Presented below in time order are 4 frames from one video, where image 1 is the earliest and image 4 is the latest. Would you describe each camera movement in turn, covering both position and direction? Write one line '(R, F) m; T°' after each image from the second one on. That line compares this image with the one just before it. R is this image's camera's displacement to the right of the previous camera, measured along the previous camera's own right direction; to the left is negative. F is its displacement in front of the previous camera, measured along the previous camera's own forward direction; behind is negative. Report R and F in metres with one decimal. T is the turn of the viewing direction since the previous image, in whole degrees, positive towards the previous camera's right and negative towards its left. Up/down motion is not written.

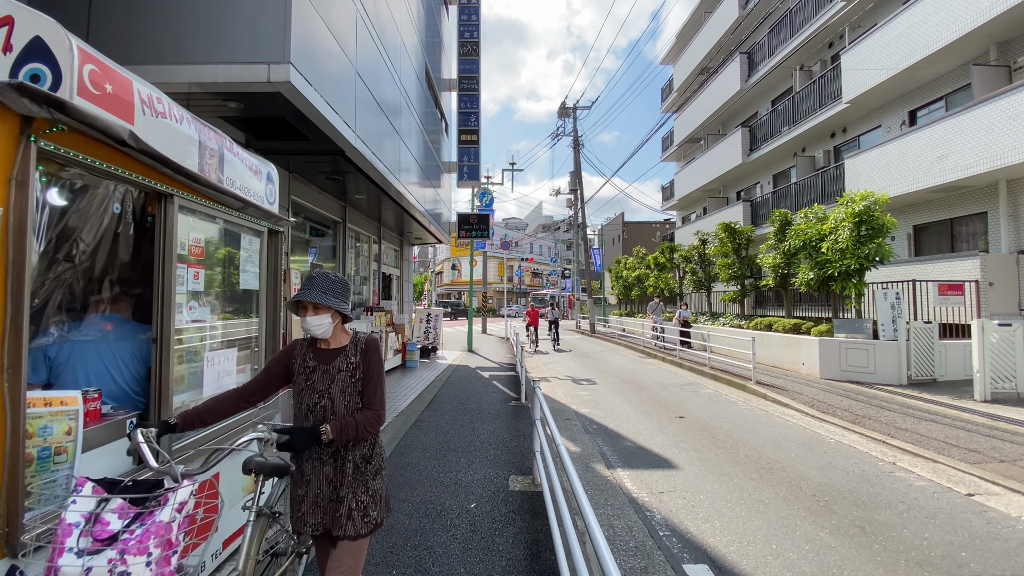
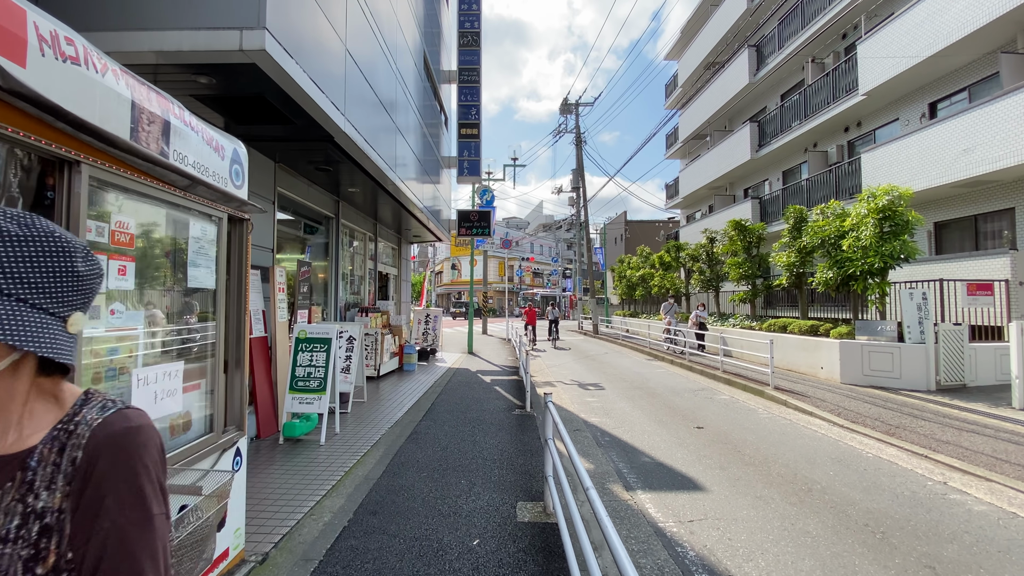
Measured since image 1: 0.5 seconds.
(-0.1, +0.6) m; 0°
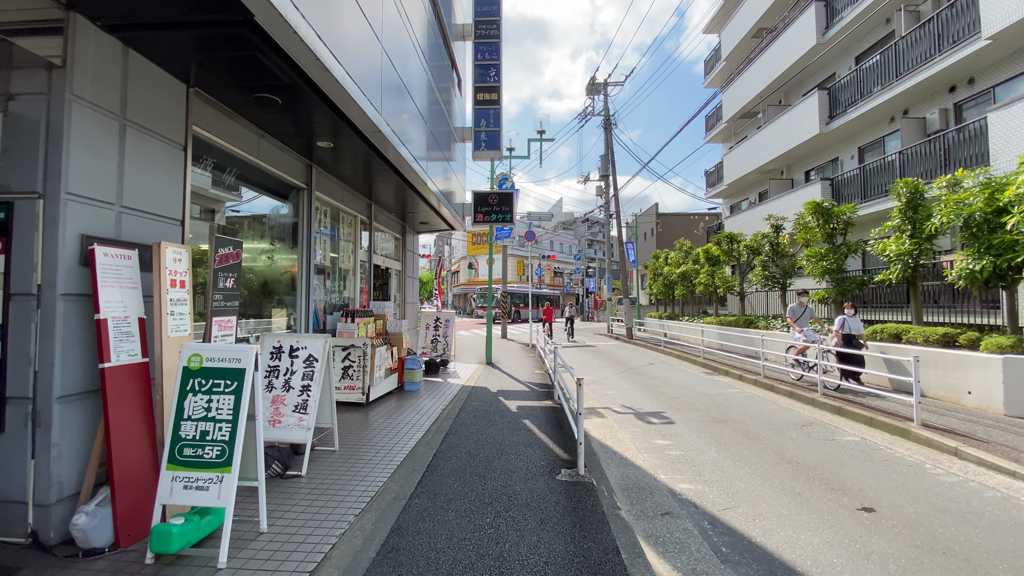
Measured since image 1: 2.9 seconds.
(-0.3, +2.5) m; -2°
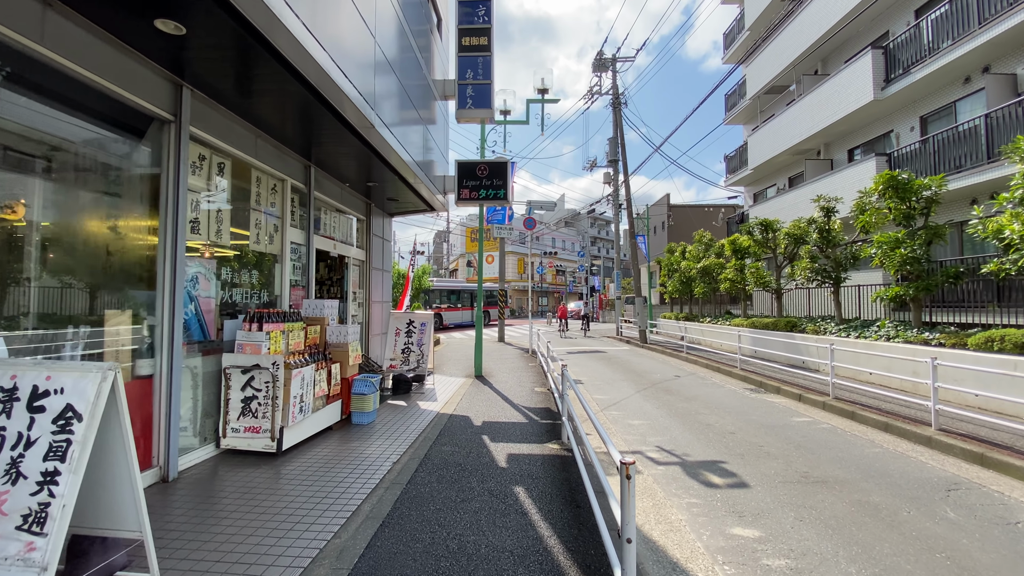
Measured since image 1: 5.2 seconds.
(+0.1, +2.4) m; 0°
